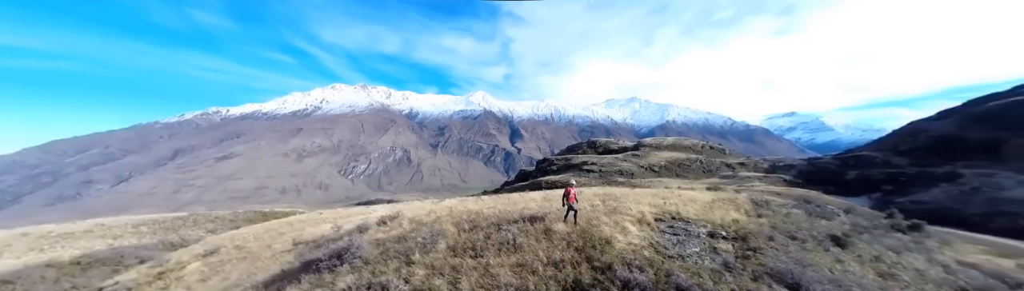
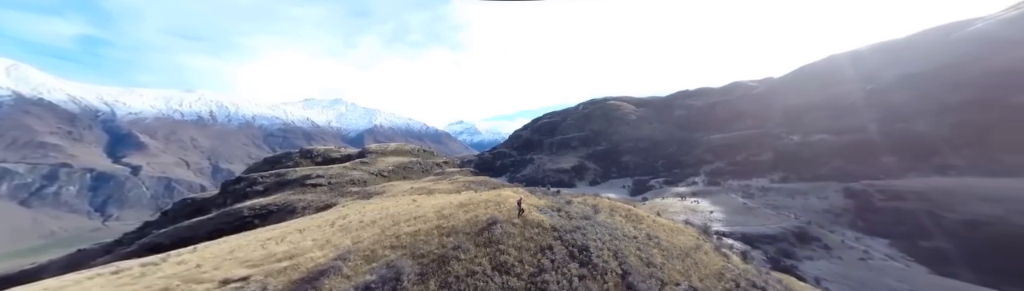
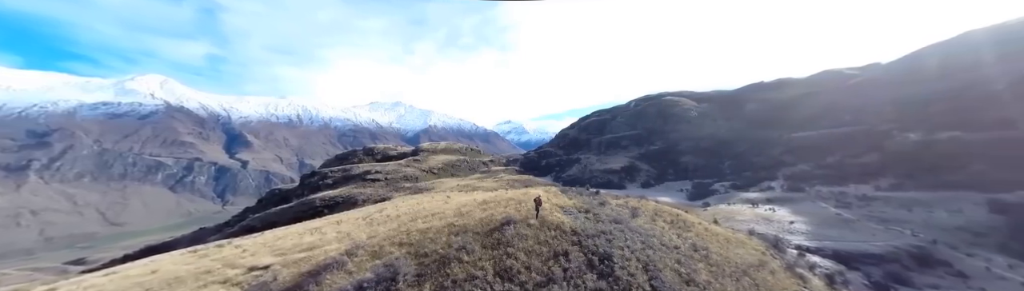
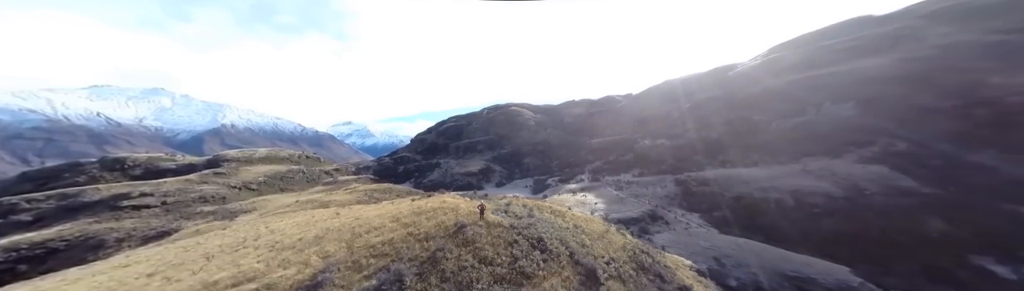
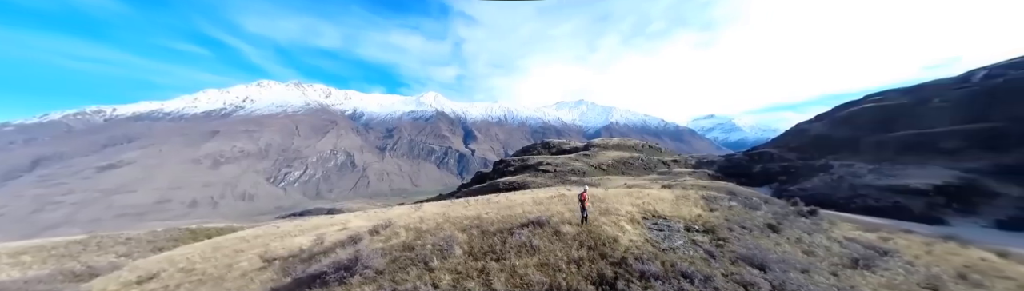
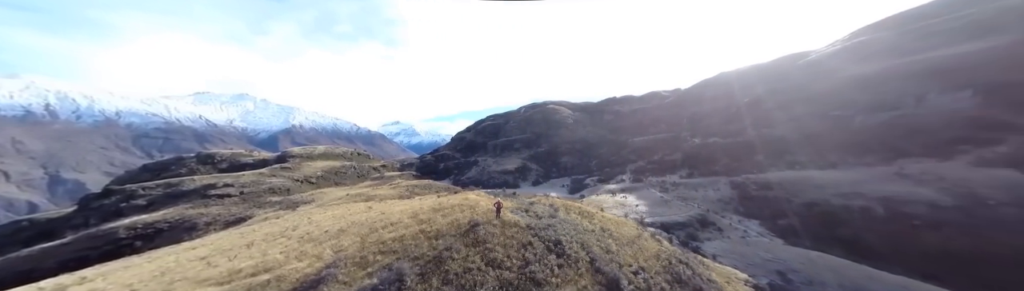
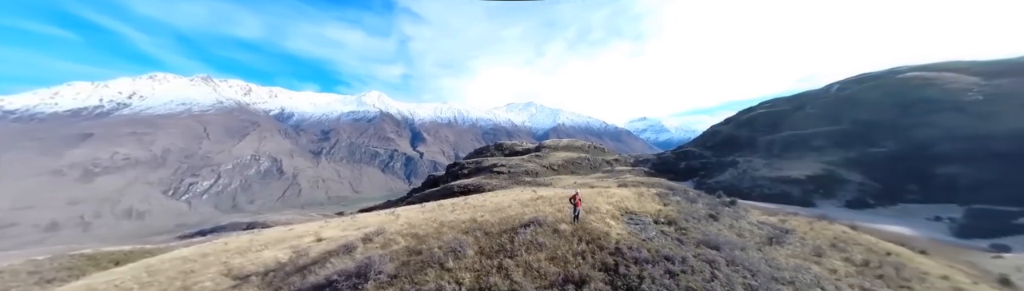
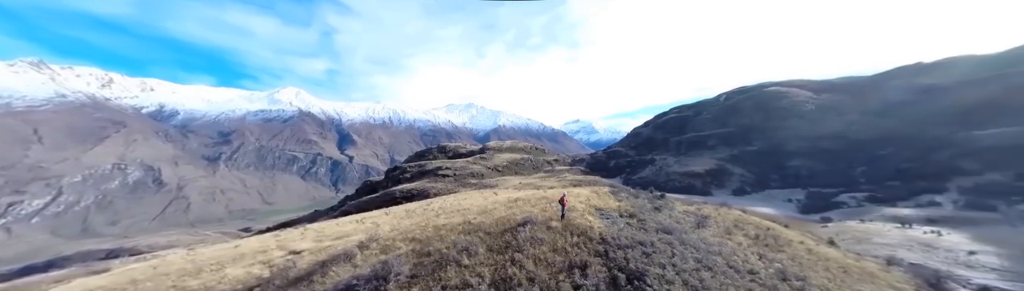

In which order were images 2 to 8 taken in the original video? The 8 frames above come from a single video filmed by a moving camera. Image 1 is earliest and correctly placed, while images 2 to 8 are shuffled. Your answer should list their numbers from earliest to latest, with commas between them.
5, 7, 8, 3, 2, 6, 4
